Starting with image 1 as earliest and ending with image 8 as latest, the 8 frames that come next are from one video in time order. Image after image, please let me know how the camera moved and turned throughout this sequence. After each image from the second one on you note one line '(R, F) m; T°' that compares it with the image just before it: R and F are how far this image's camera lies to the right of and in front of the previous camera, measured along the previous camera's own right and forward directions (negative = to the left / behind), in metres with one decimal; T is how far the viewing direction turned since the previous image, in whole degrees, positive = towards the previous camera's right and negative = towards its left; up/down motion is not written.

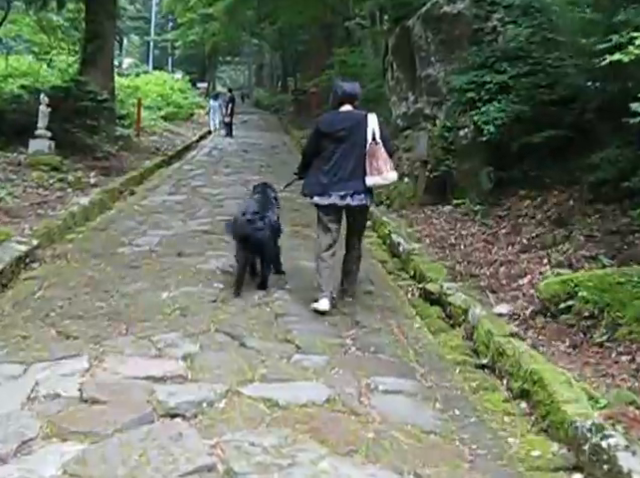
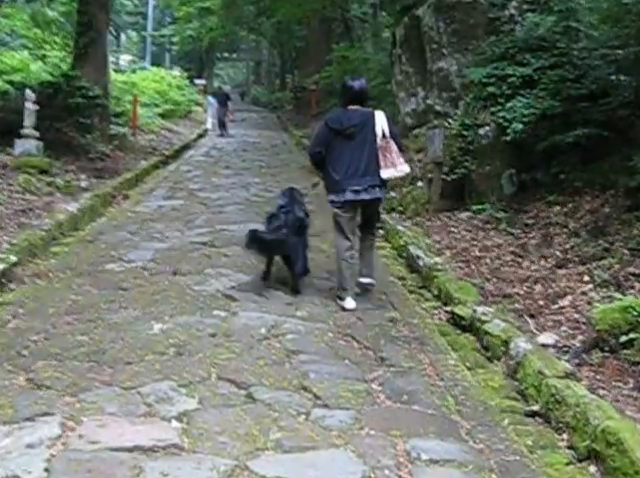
(-0.1, +0.9) m; 0°
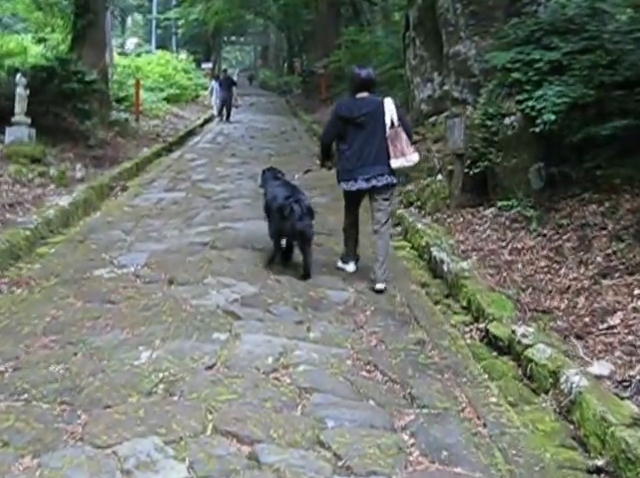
(-0.1, +0.8) m; 0°
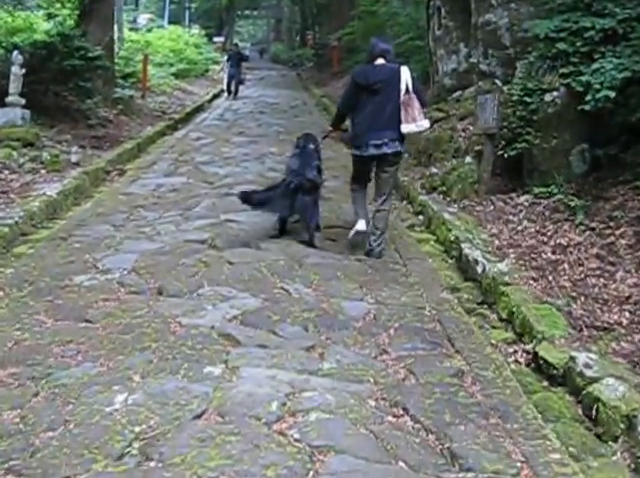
(0.0, +0.9) m; -1°
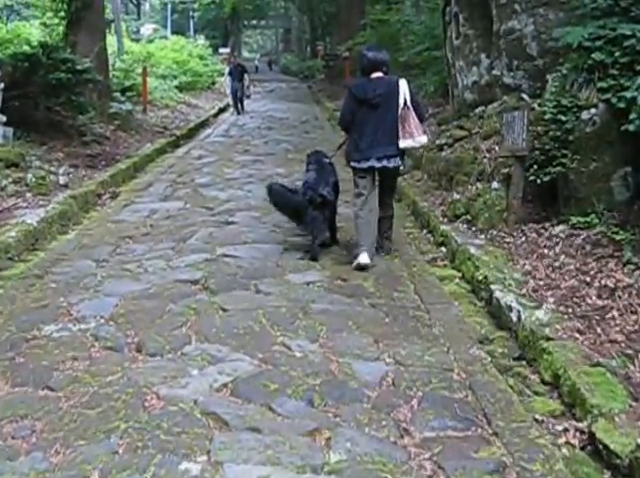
(0.0, +0.8) m; -1°
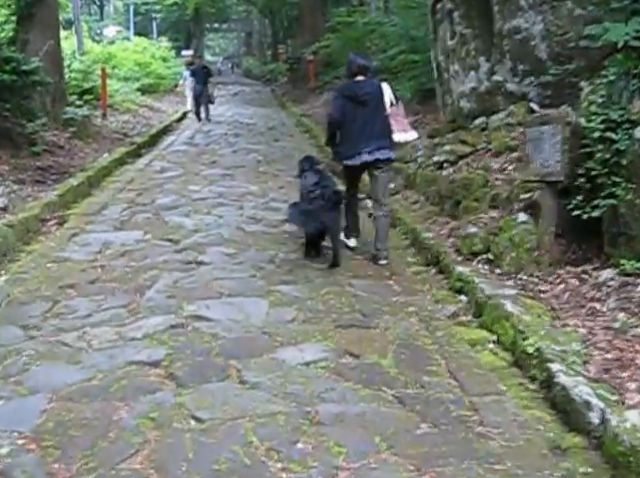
(-0.2, +1.5) m; +2°
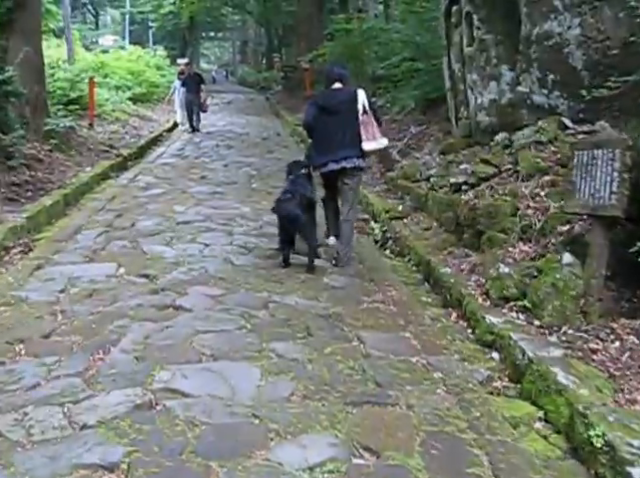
(-0.1, +1.1) m; 0°
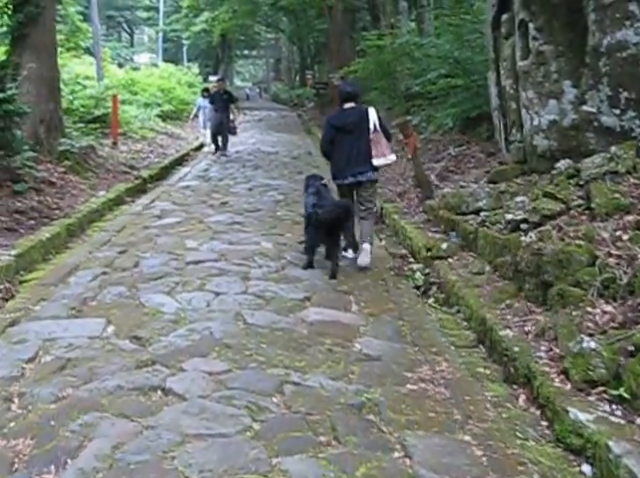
(0.0, +1.3) m; -2°
